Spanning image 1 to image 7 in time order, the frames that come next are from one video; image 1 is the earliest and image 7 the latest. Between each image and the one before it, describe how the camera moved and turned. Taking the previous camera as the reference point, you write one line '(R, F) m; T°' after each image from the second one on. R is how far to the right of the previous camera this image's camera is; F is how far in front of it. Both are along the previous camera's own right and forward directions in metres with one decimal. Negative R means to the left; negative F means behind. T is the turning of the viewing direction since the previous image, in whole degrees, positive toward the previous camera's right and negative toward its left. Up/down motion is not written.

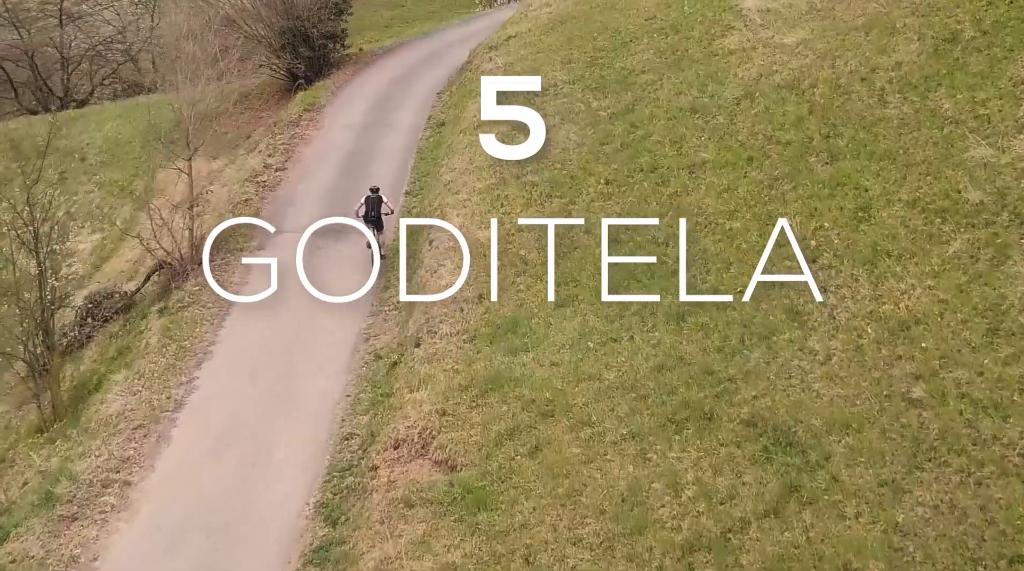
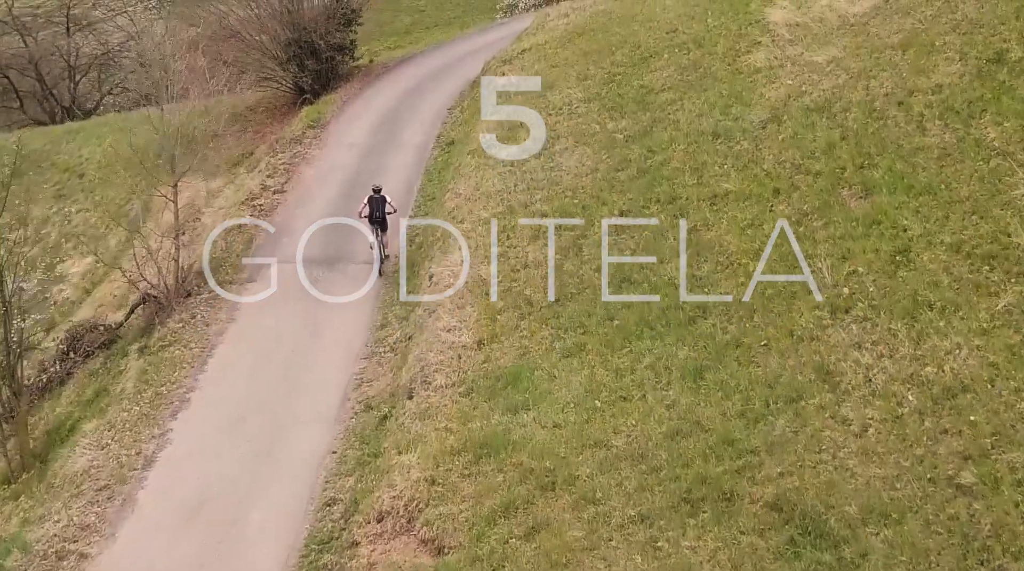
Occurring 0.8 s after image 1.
(+0.3, +1.7) m; -1°
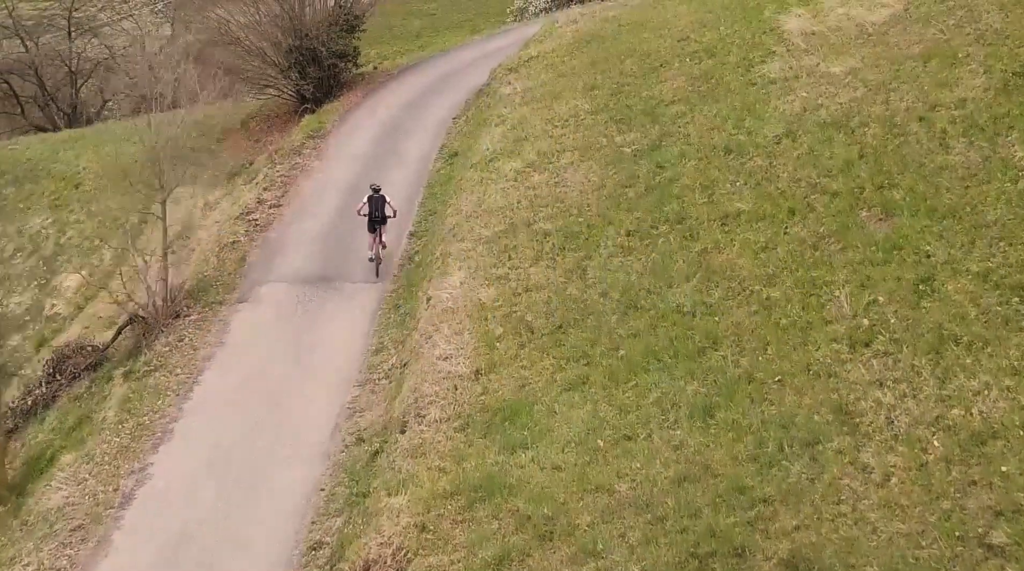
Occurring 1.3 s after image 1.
(+0.2, +1.0) m; -1°
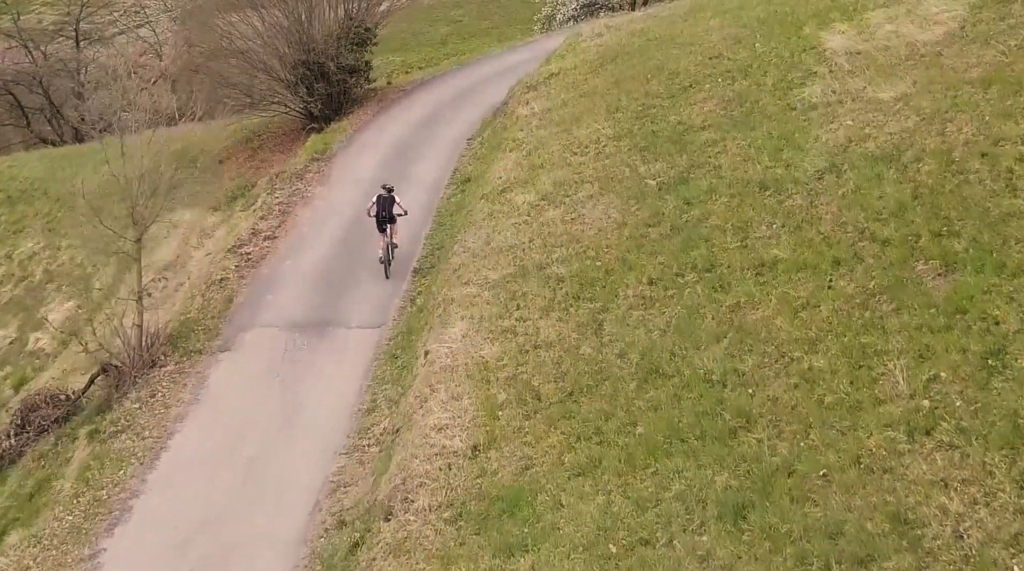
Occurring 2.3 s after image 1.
(+0.4, +2.2) m; -2°
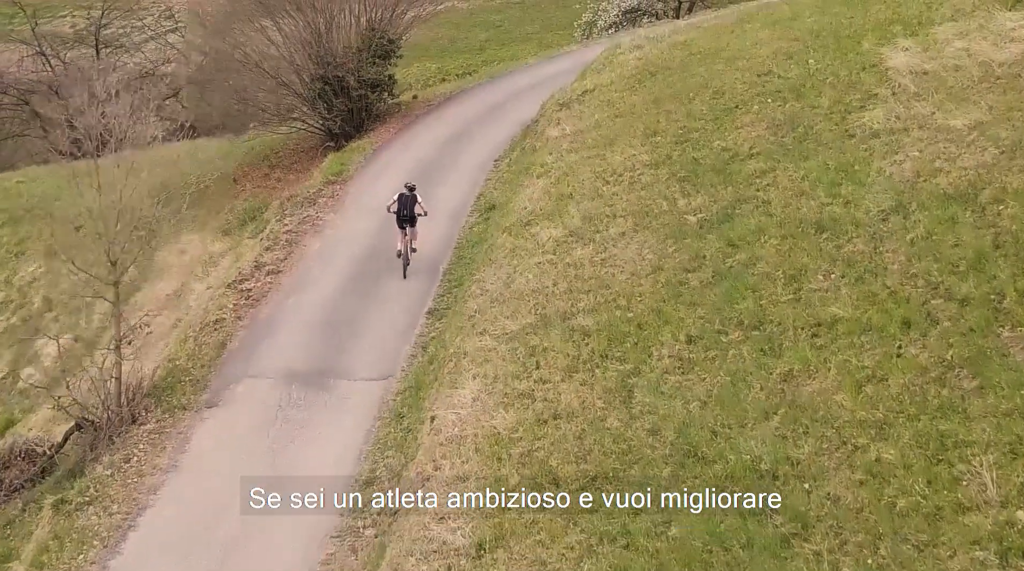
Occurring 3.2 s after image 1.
(+0.3, +2.2) m; -2°
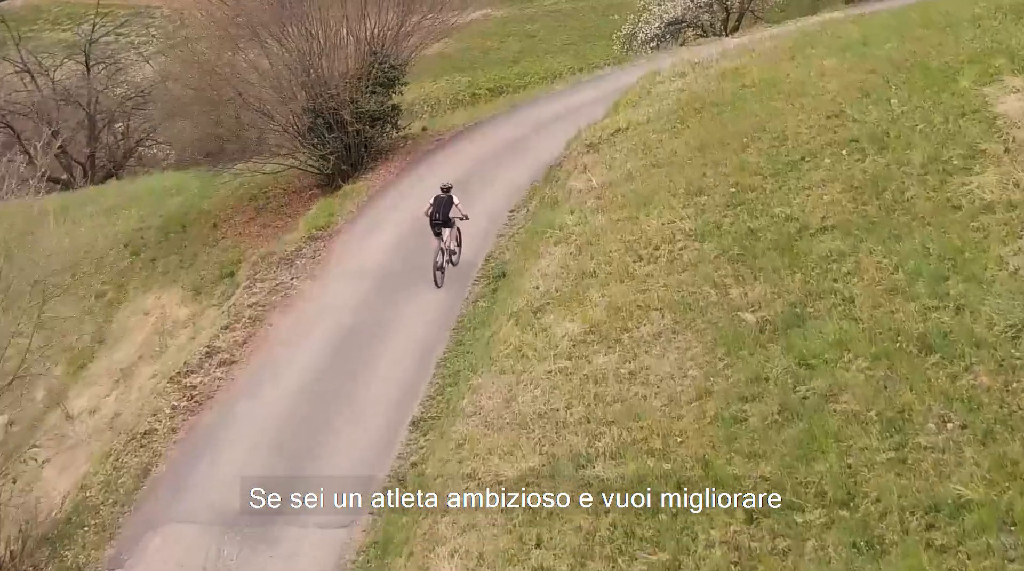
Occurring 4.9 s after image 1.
(+0.5, +4.4) m; -2°
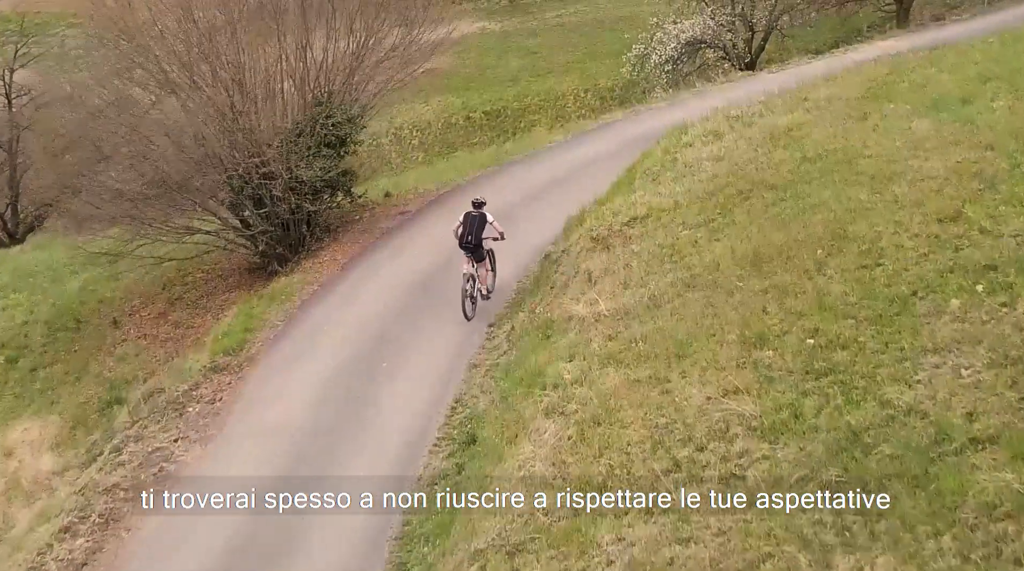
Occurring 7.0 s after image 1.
(+0.4, +6.4) m; 0°
